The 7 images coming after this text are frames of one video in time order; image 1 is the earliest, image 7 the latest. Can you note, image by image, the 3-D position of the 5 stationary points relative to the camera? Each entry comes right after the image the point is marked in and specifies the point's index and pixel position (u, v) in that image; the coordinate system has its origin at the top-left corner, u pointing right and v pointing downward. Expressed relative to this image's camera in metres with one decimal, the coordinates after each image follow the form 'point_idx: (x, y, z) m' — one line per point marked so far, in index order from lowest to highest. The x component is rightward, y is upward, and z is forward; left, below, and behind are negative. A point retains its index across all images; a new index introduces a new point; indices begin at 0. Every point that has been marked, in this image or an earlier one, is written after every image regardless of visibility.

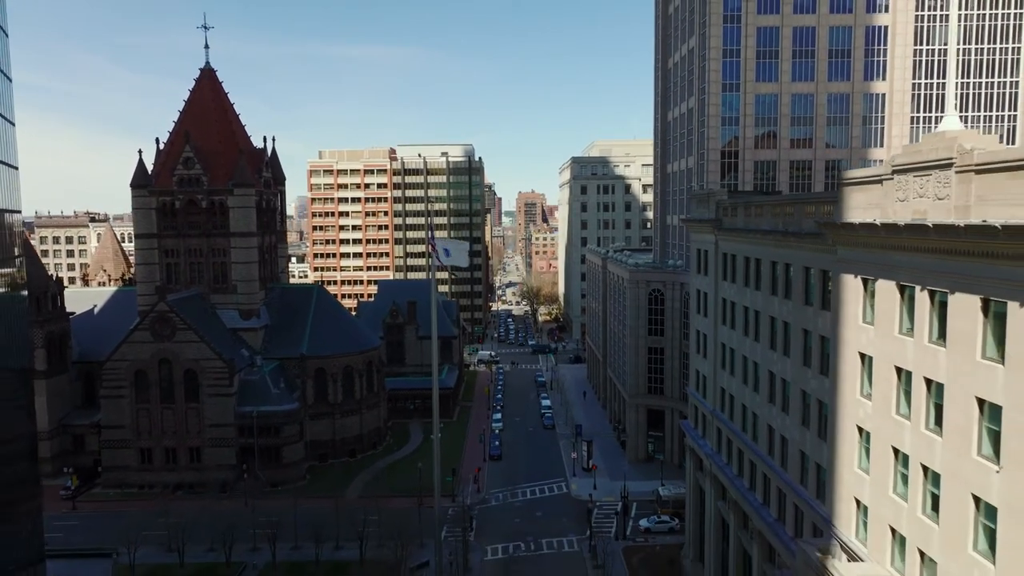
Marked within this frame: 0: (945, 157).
0: (+11.3, +3.4, +19.3) m
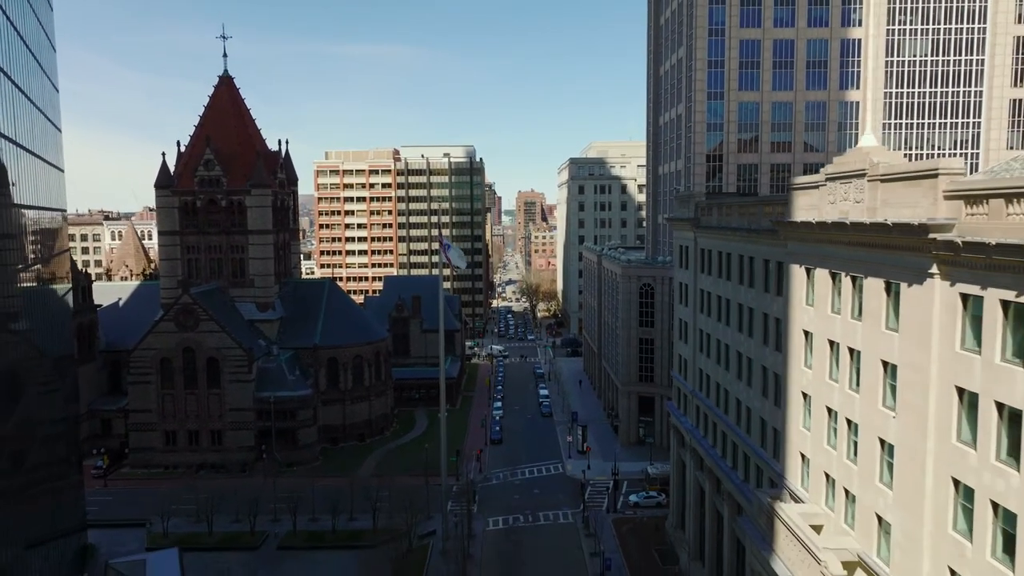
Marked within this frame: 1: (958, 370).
0: (+11.3, +3.9, +24.1) m
1: (+11.8, -2.1, +19.6) m
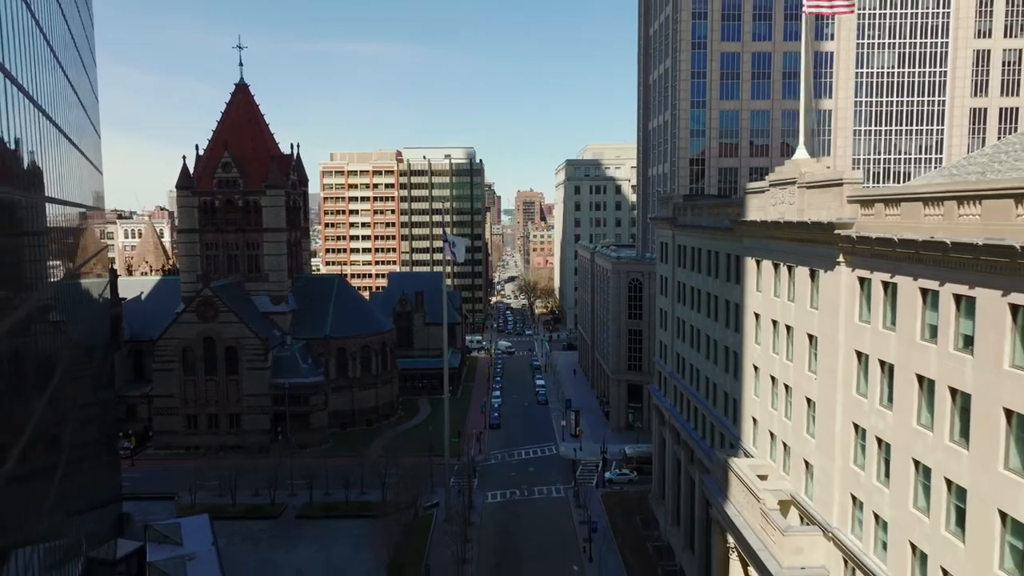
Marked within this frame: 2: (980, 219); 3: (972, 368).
0: (+11.1, +4.4, +29.5) m
1: (+11.6, -1.6, +25.0) m
2: (+11.5, +1.7, +18.3) m
3: (+11.6, -2.0, +18.8) m
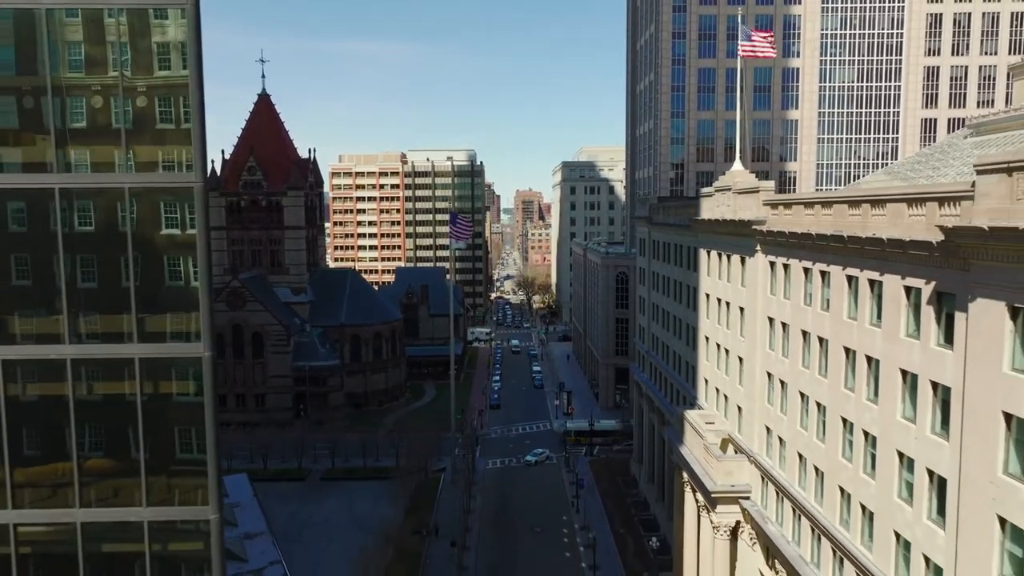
0: (+11.0, +5.2, +37.8) m
1: (+11.4, -0.8, +33.3) m
2: (+11.4, +2.5, +26.5) m
3: (+11.5, -1.2, +27.1) m
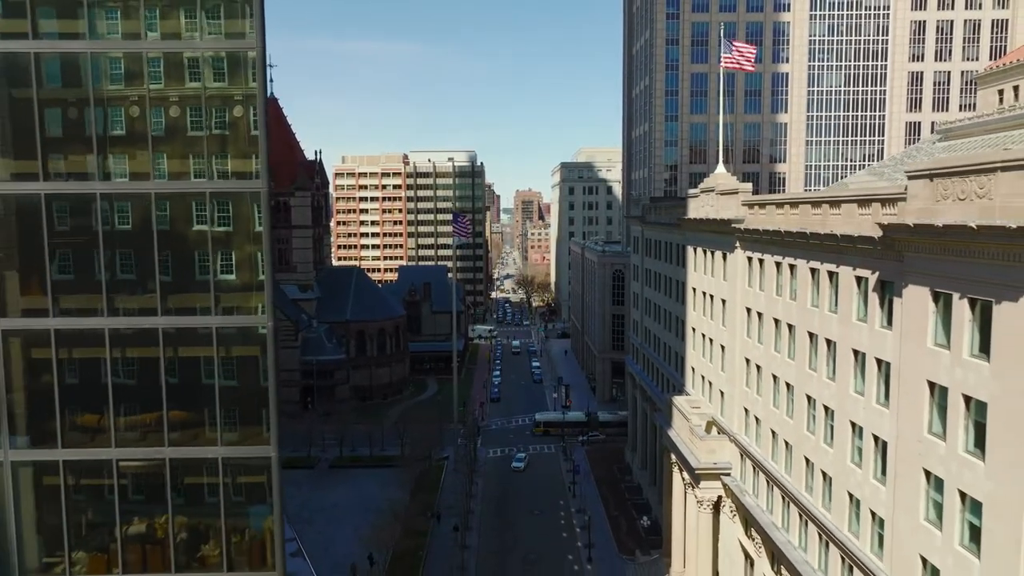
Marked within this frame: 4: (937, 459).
0: (+11.0, +5.6, +40.9) m
1: (+11.4, -0.4, +36.4) m
2: (+11.4, +2.9, +29.7) m
3: (+11.5, -0.9, +30.2) m
4: (+11.3, -4.5, +19.9) m
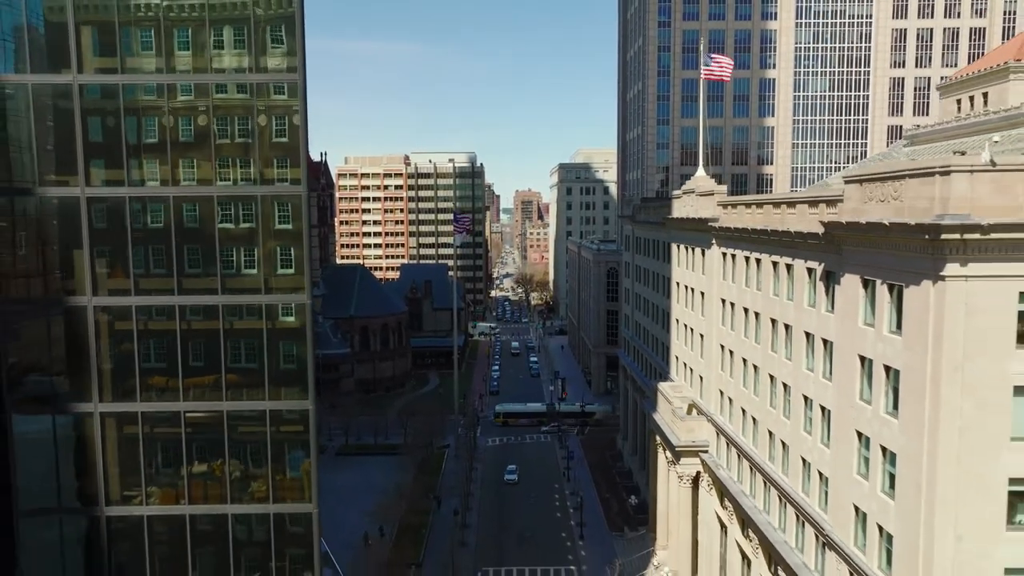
0: (+10.8, +6.0, +44.5) m
1: (+11.2, -0.1, +40.0) m
2: (+11.2, +3.3, +33.3) m
3: (+11.3, -0.5, +33.8) m
4: (+11.1, -4.2, +23.5) m
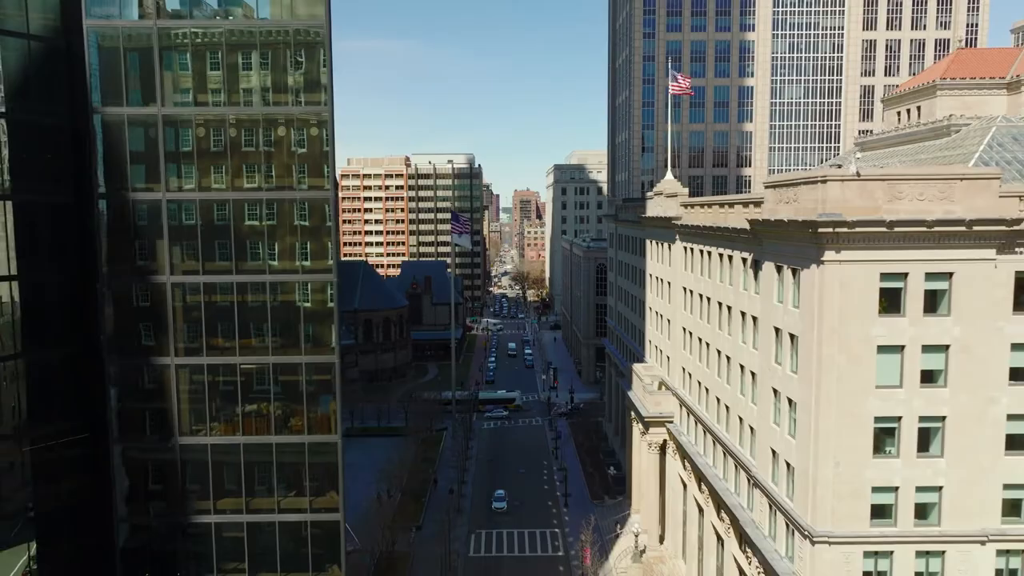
0: (+10.1, +6.6, +50.3) m
1: (+10.5, +0.6, +45.8) m
2: (+10.5, +3.9, +39.0) m
3: (+10.6, +0.1, +39.6) m
4: (+10.4, -3.6, +29.3) m
